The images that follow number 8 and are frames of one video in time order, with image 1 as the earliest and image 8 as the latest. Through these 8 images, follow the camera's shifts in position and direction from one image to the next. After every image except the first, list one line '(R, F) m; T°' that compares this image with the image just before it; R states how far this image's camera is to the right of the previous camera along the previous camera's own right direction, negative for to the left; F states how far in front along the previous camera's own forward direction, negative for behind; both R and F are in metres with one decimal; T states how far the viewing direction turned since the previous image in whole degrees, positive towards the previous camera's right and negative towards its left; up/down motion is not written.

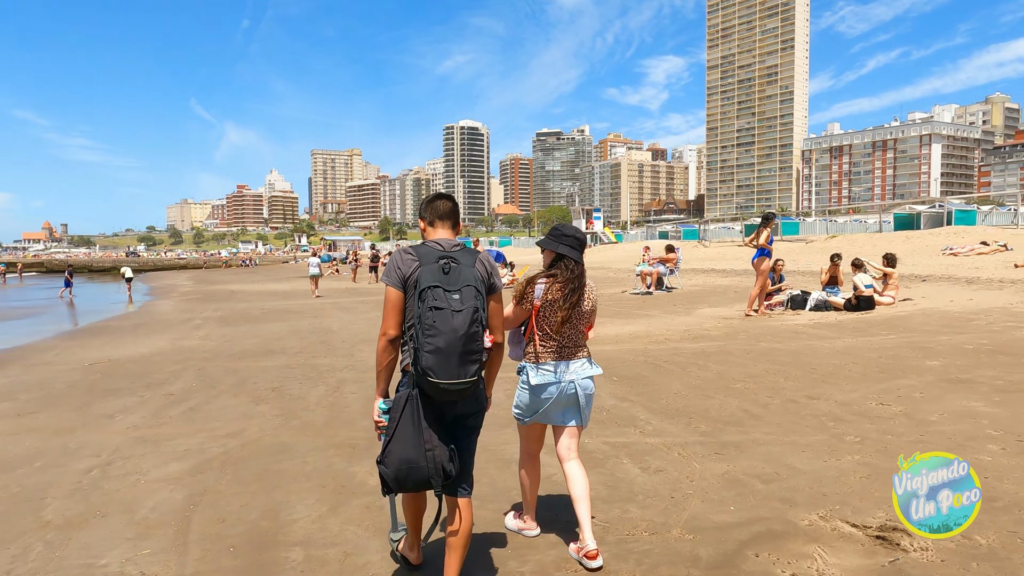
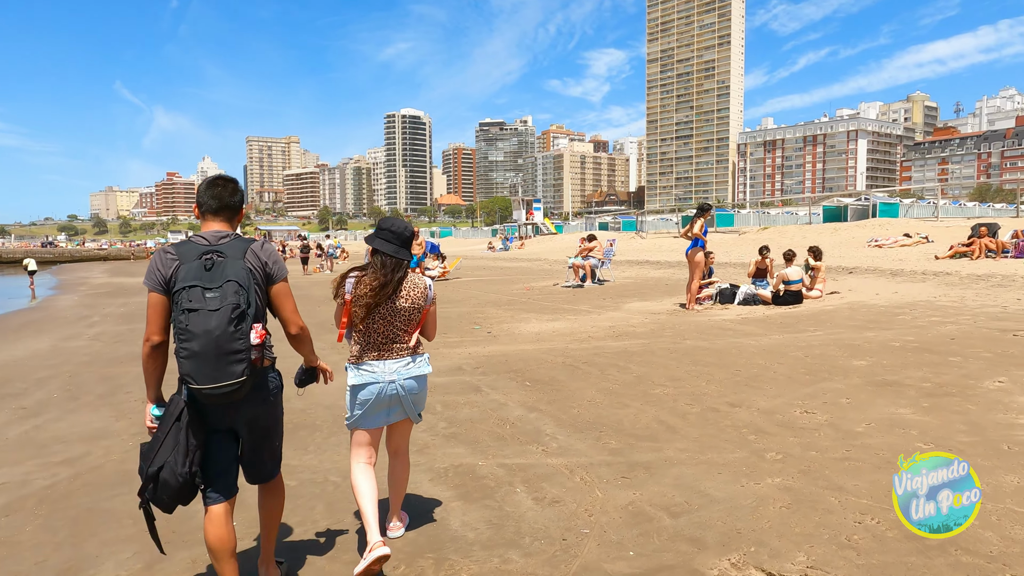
(+0.4, +0.6) m; +5°
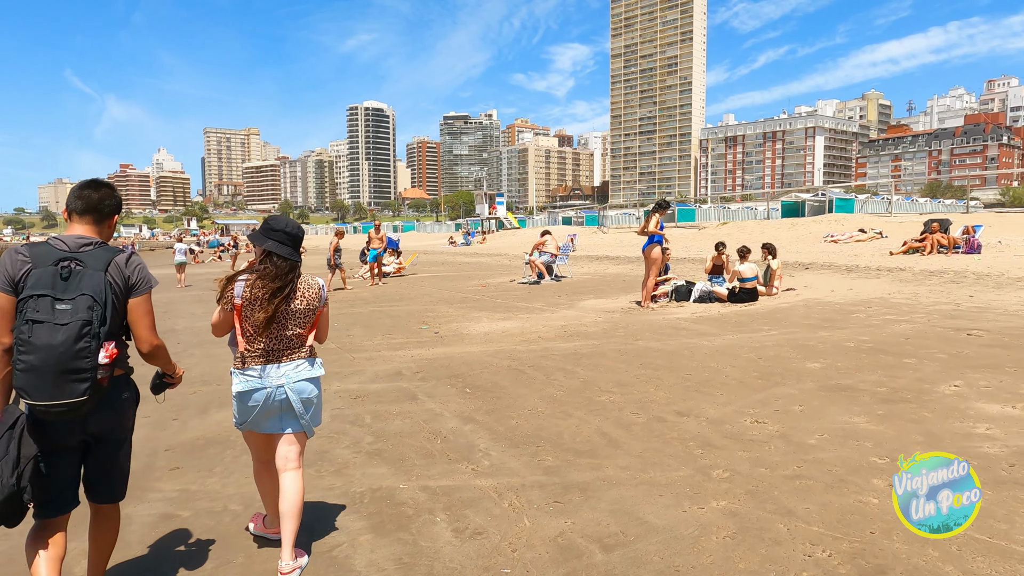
(+0.2, +0.4) m; +3°
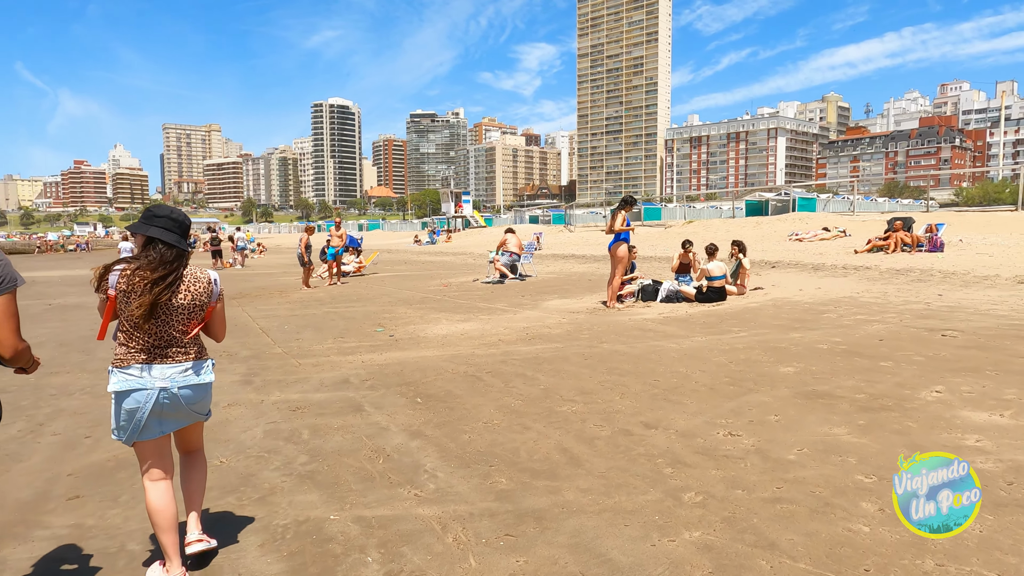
(+0.1, +0.4) m; +3°
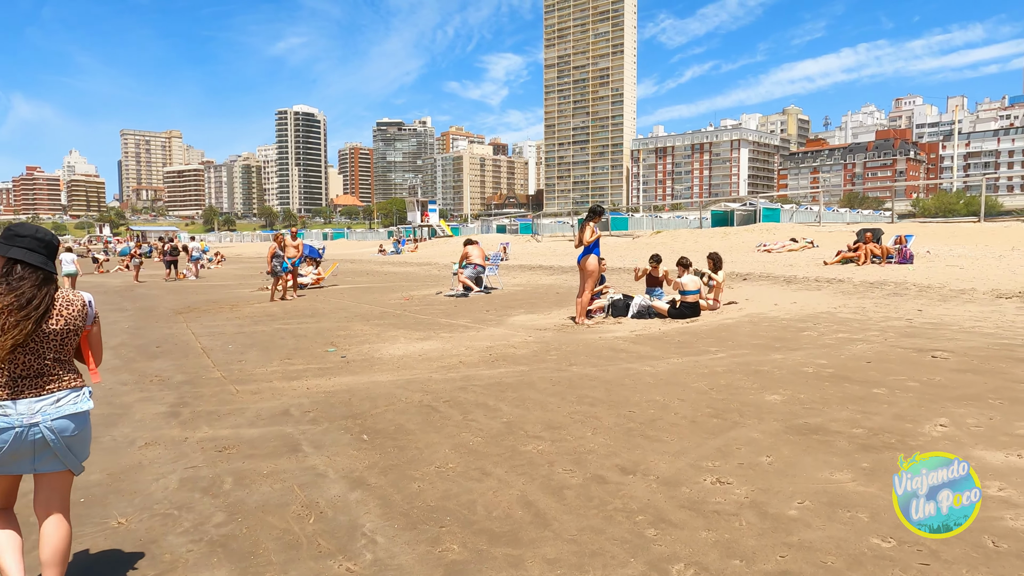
(+0.1, +0.5) m; +3°
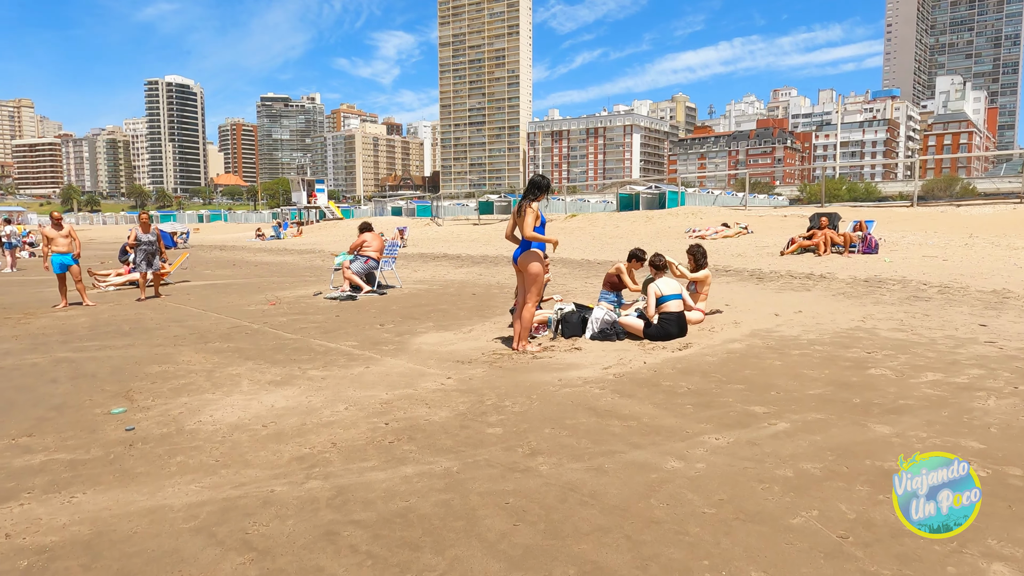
(-0.1, +2.8) m; +9°
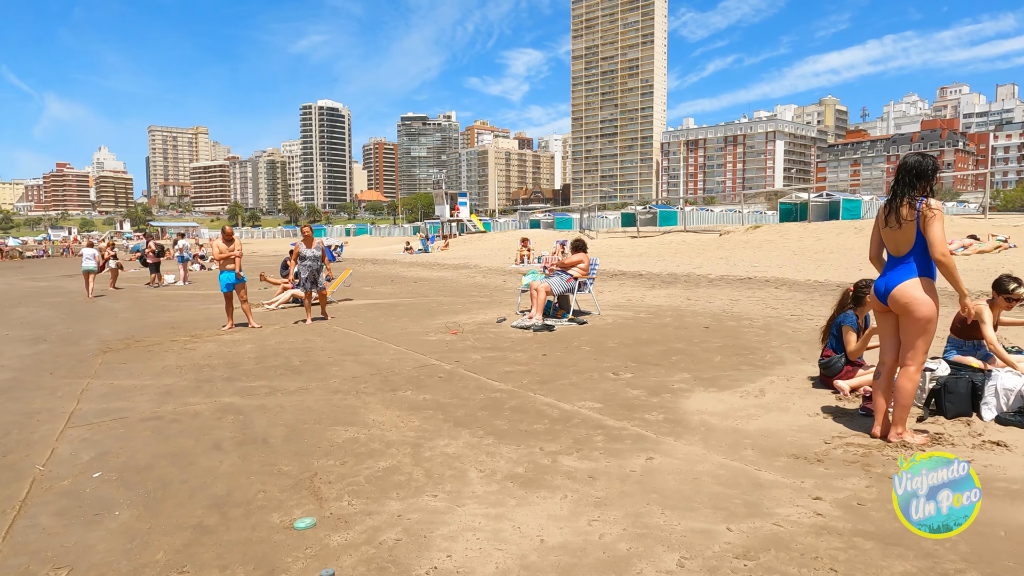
(-1.3, +1.8) m; -11°
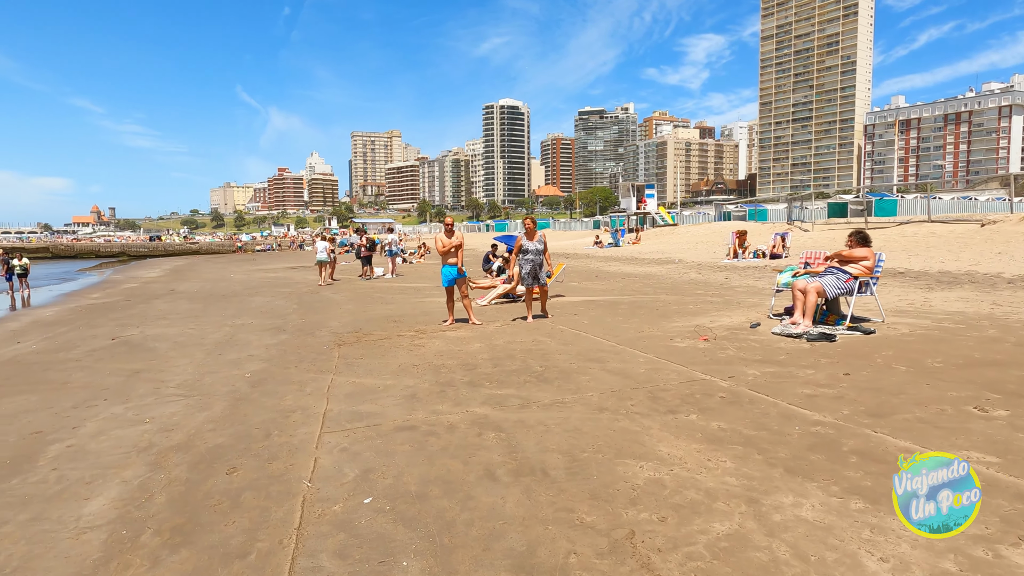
(-0.9, +0.8) m; -15°
